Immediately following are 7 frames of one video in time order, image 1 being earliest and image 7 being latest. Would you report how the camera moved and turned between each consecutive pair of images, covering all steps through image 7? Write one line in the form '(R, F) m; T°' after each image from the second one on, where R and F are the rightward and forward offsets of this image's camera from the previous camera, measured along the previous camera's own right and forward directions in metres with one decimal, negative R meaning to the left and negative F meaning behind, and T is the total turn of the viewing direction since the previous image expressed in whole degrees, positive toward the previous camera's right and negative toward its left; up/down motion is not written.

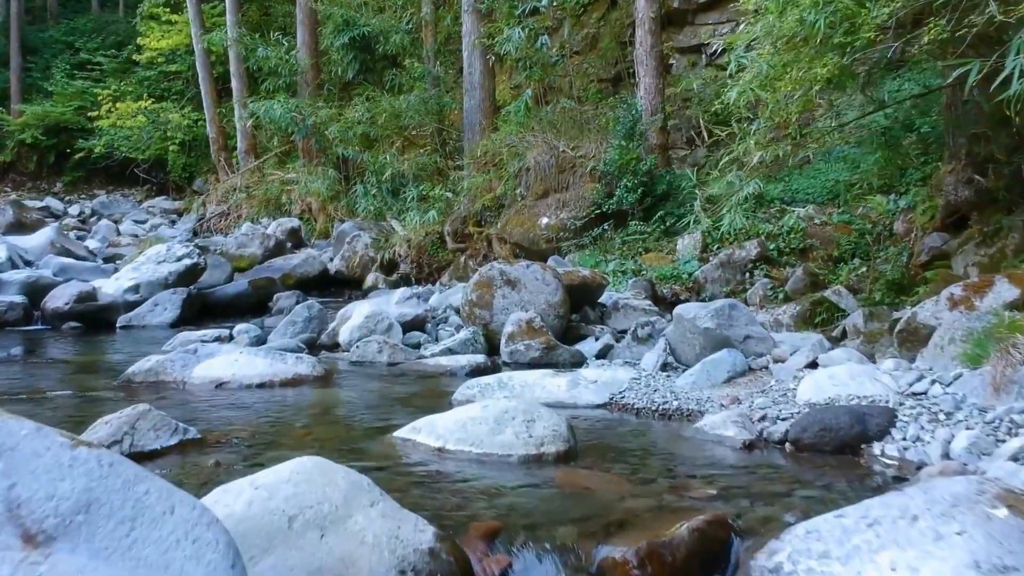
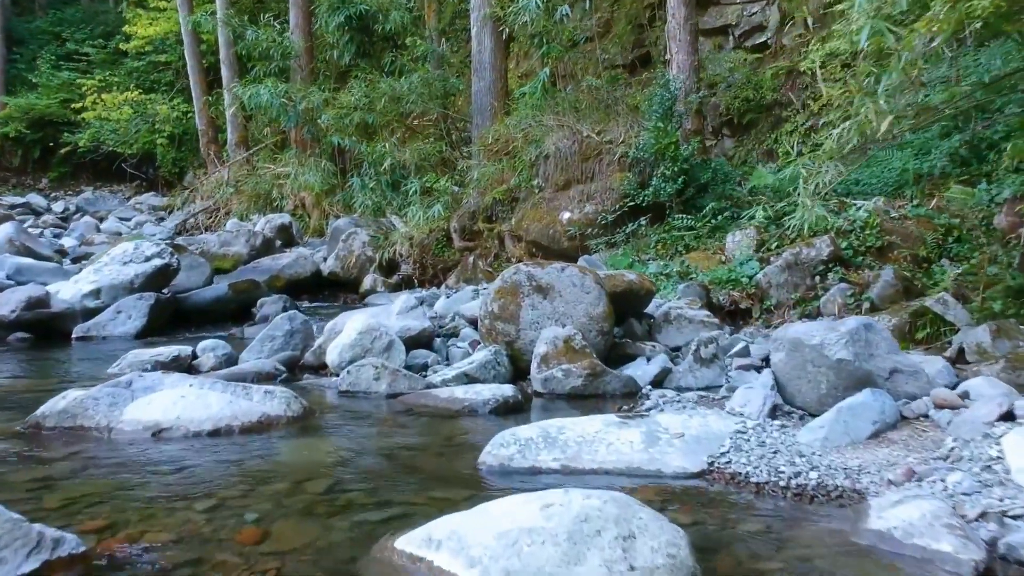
(-0.2, +1.2) m; 0°
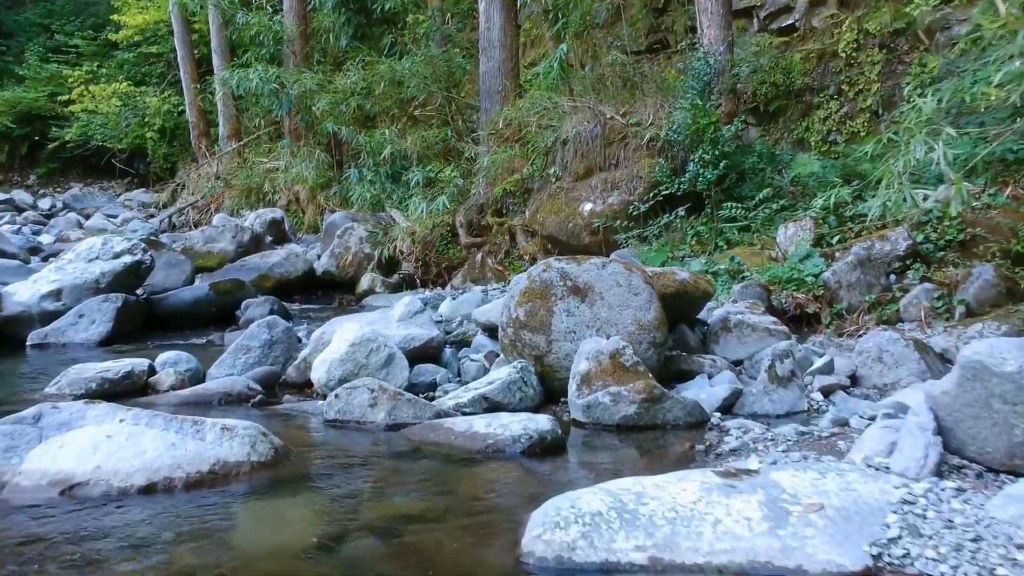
(-0.1, +0.9) m; 0°
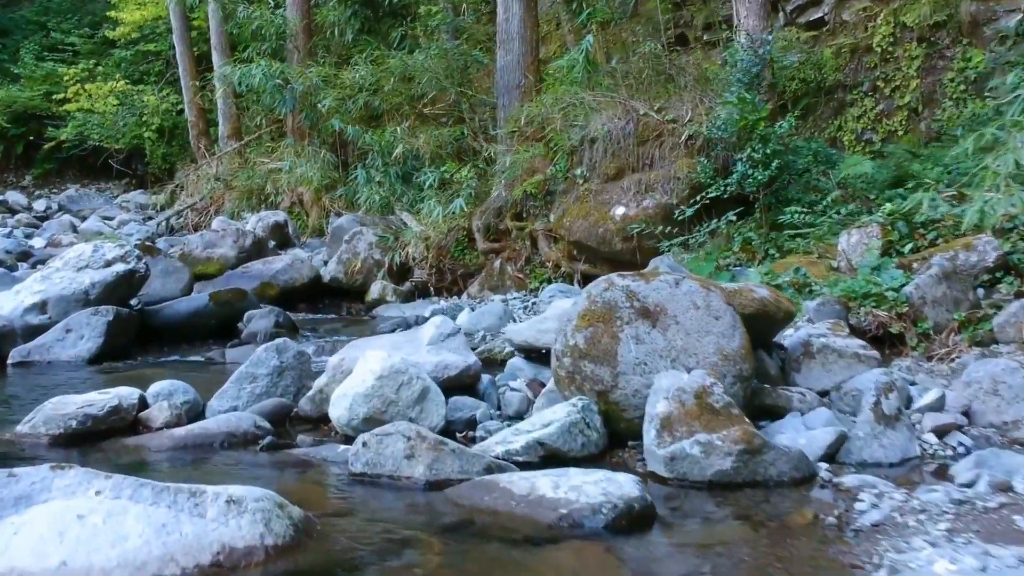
(-0.2, +0.6) m; 0°
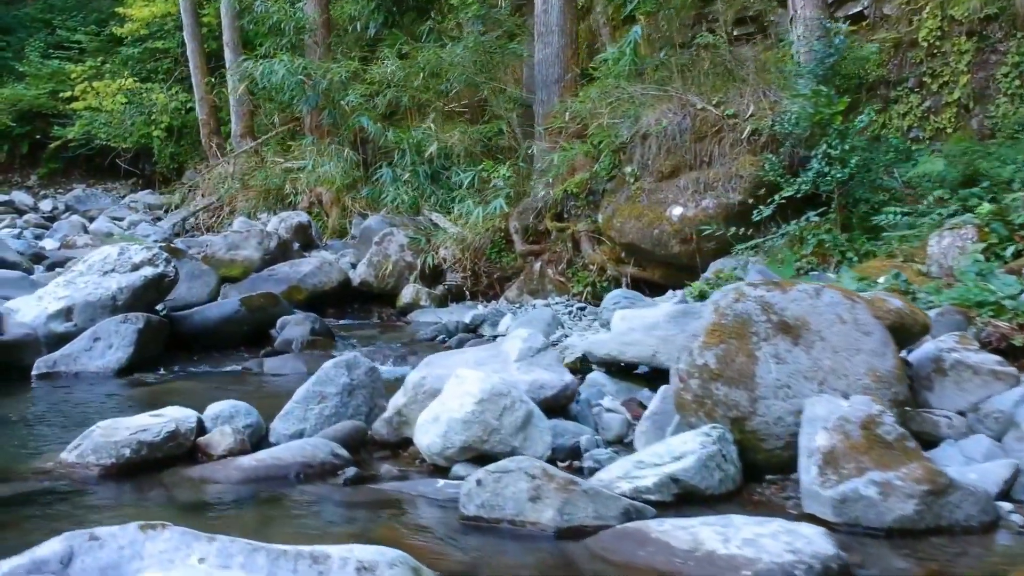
(-0.4, +0.4) m; 0°
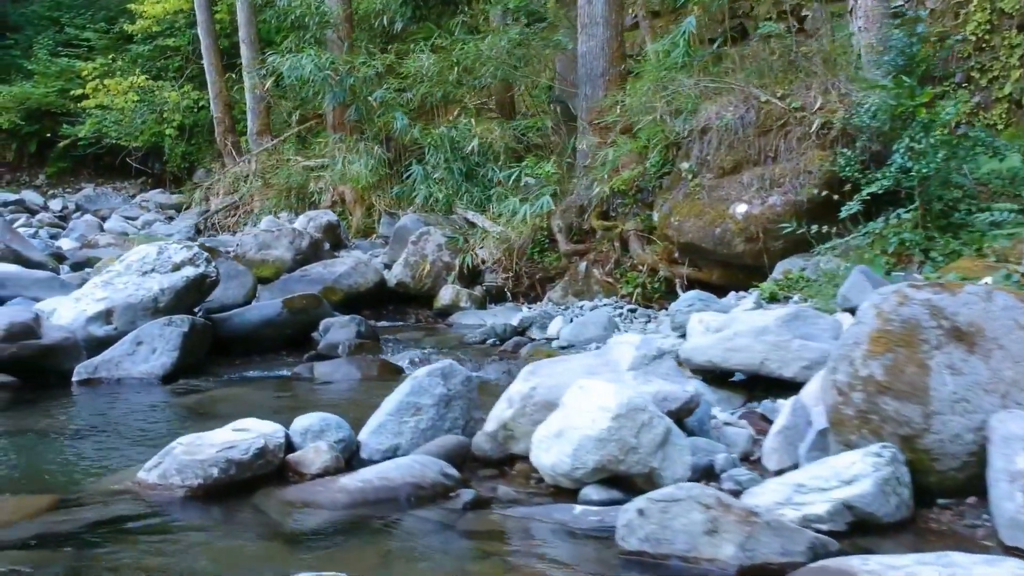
(-0.5, +0.3) m; 0°
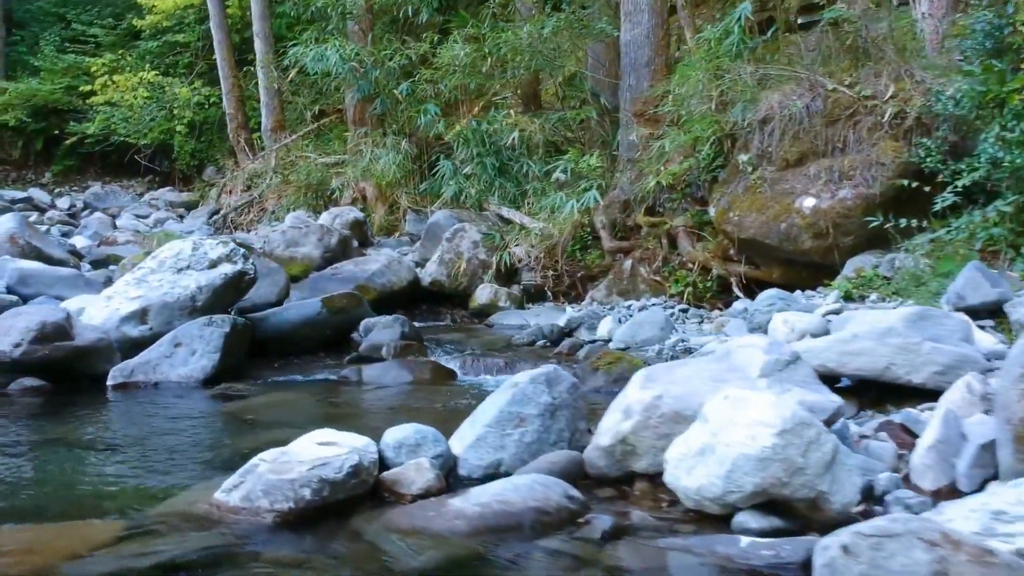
(-0.4, +0.3) m; 0°
